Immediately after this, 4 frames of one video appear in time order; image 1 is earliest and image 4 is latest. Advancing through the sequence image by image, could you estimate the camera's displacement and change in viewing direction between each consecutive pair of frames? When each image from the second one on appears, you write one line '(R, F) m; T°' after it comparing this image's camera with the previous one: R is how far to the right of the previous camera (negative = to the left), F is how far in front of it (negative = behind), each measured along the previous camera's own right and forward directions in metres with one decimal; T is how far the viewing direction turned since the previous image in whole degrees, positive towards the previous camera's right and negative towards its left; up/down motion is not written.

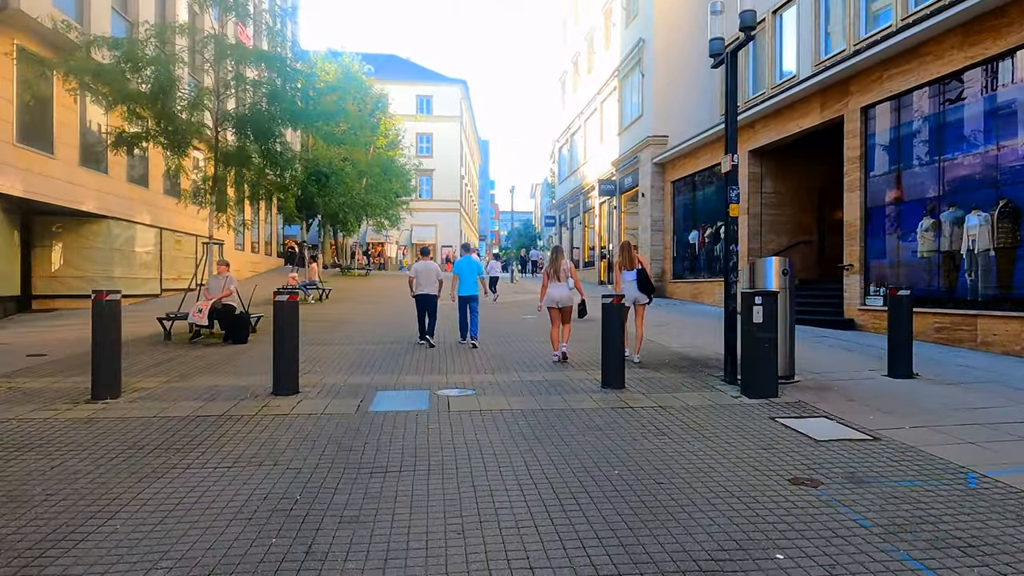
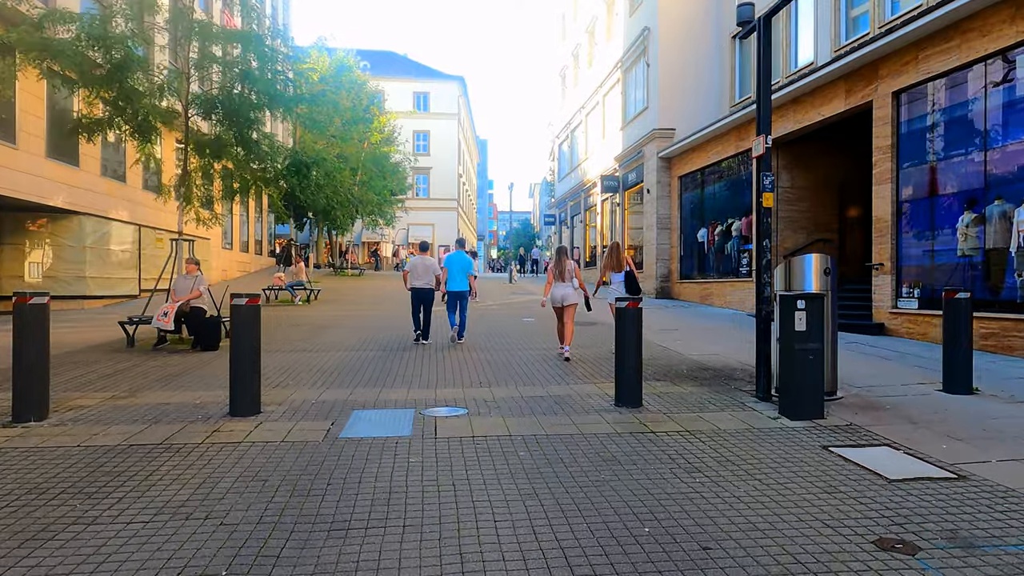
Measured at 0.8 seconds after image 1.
(0.0, +1.0) m; 0°
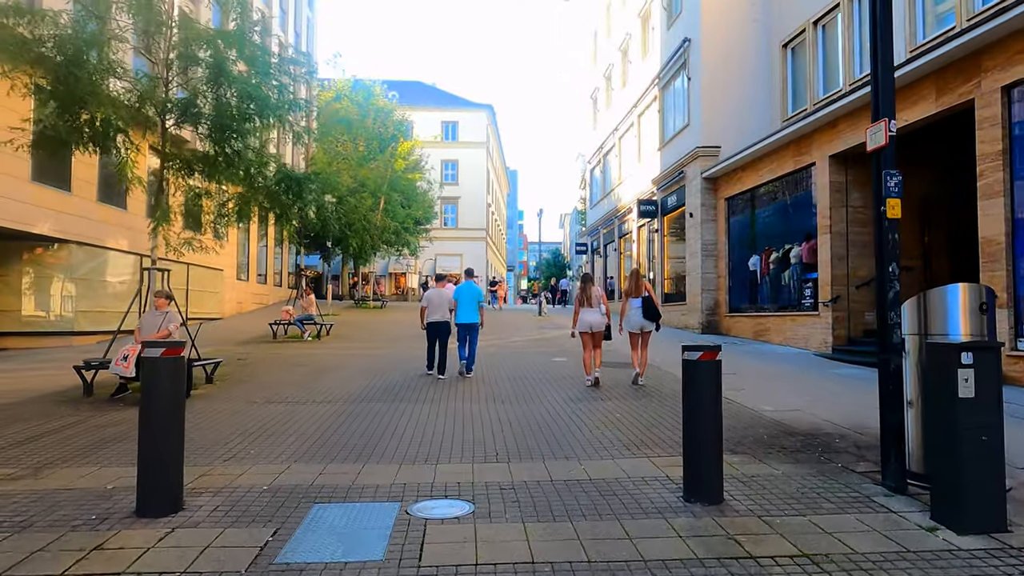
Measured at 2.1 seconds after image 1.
(0.0, +1.8) m; -3°
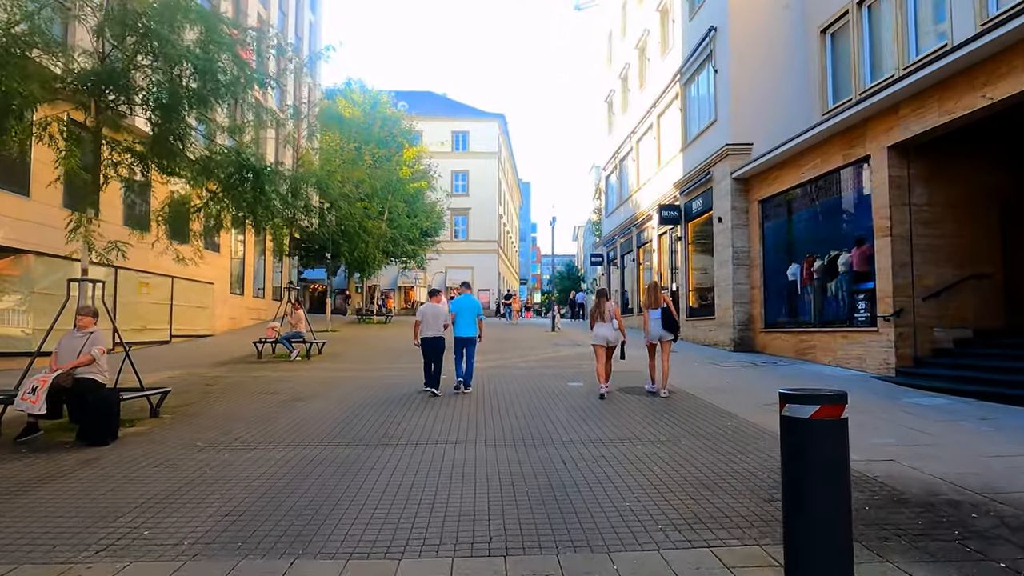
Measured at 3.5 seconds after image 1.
(+0.1, +1.7) m; -1°
